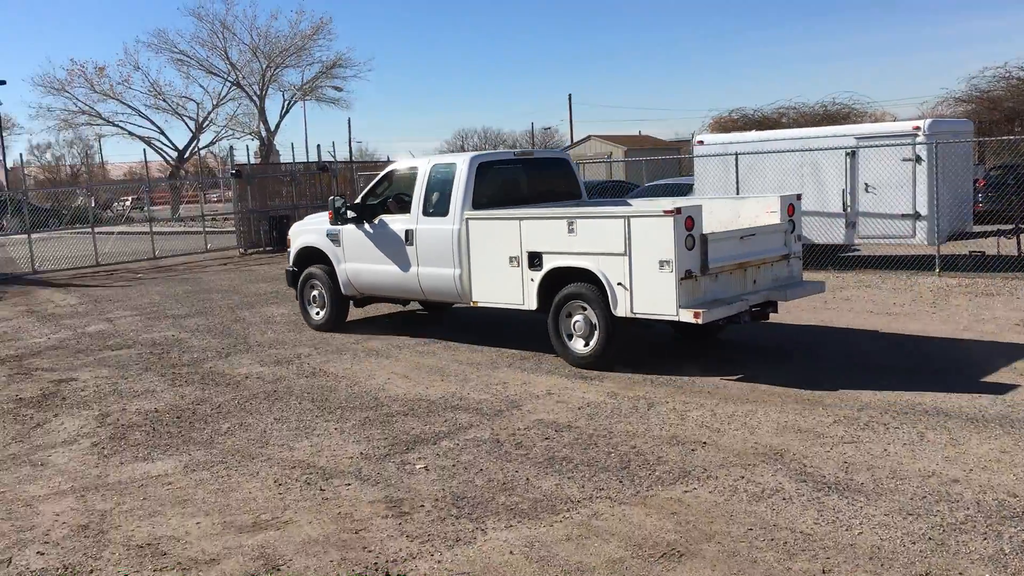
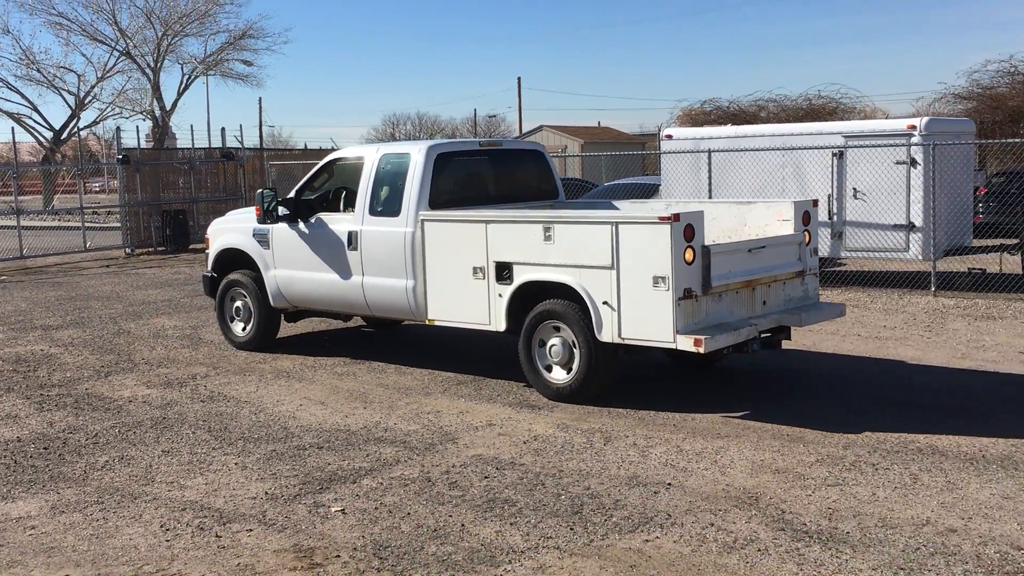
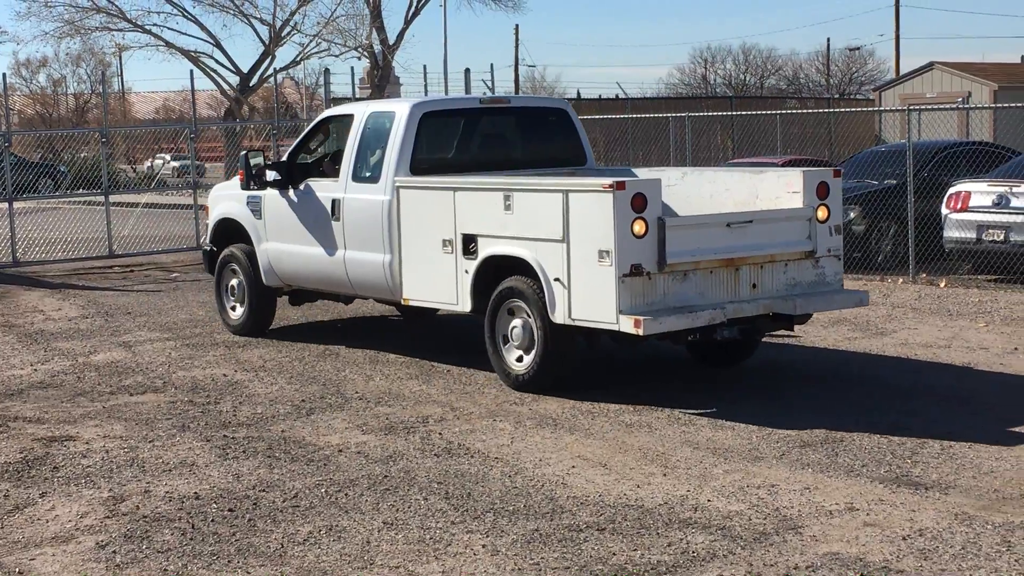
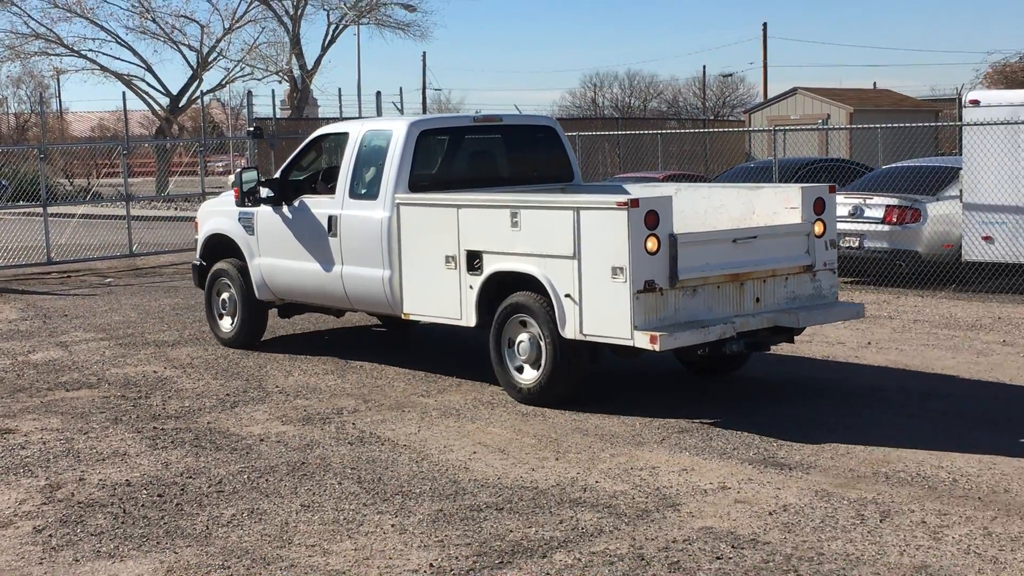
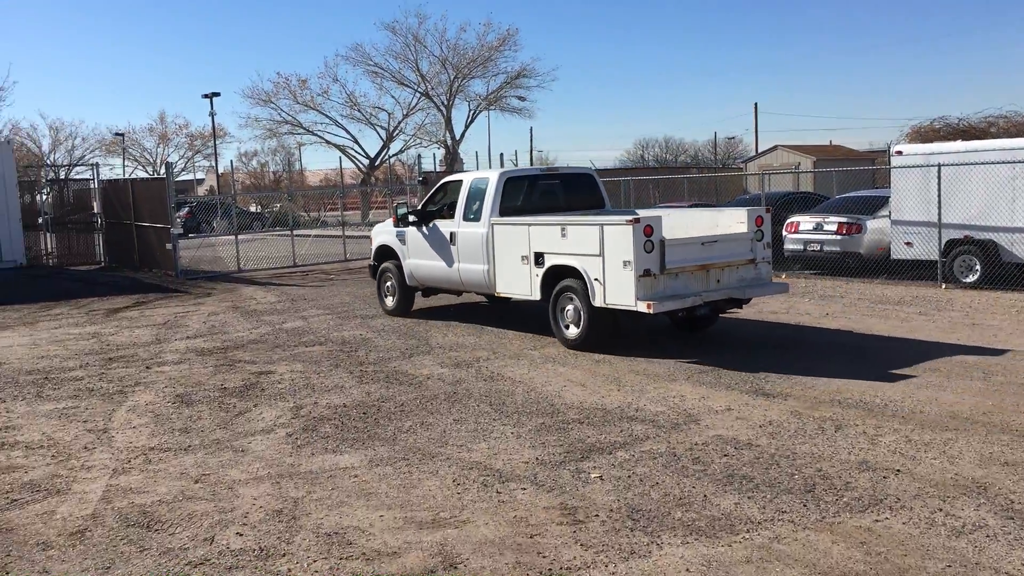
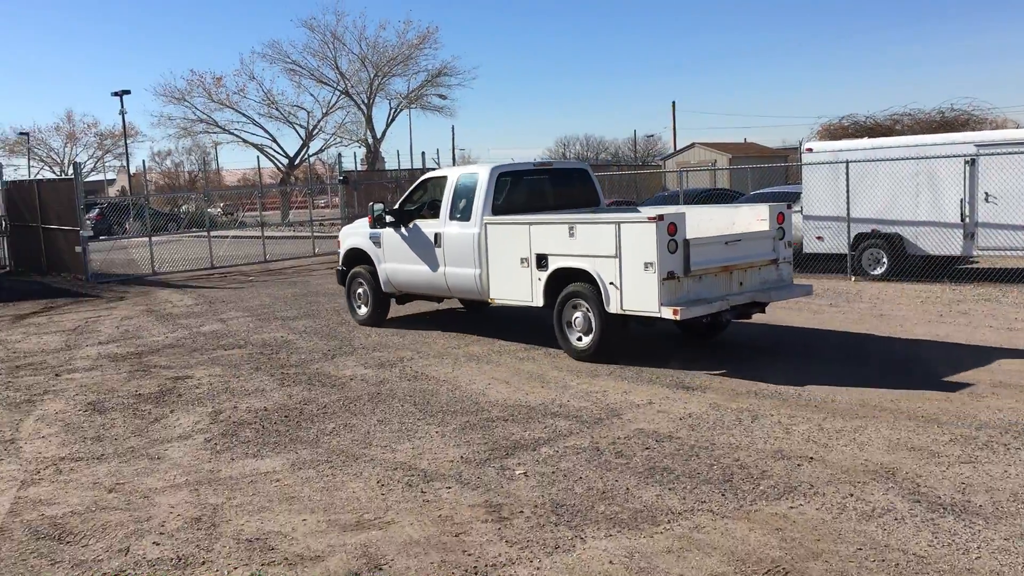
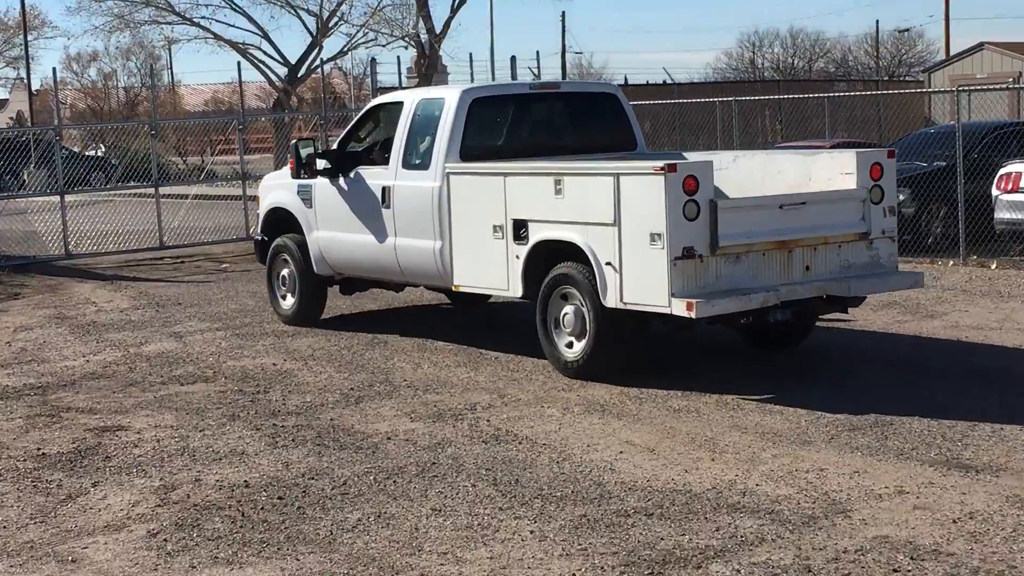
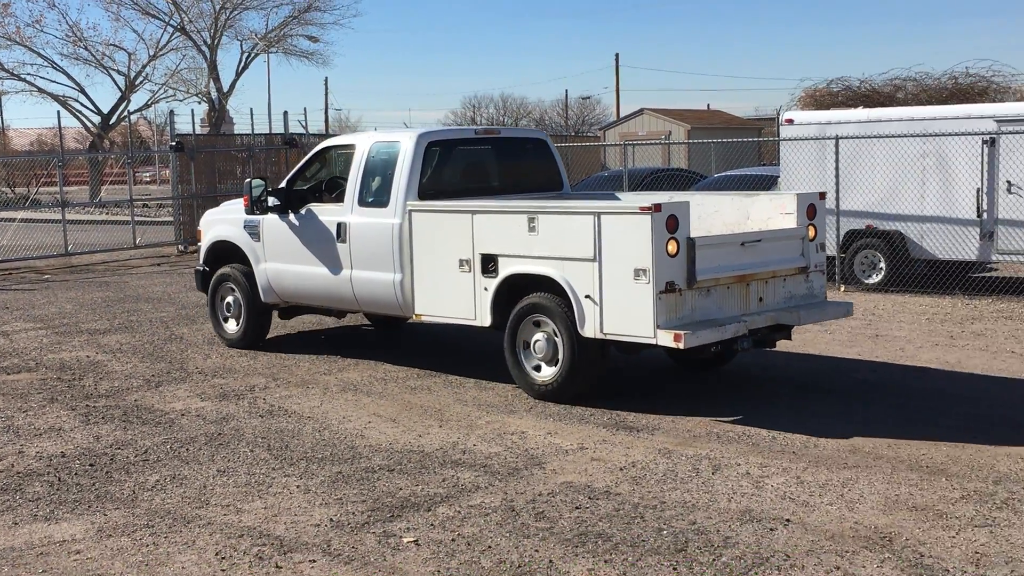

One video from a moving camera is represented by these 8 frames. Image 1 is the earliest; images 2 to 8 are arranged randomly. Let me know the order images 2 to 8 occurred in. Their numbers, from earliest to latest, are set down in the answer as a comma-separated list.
6, 5, 7, 3, 4, 8, 2
